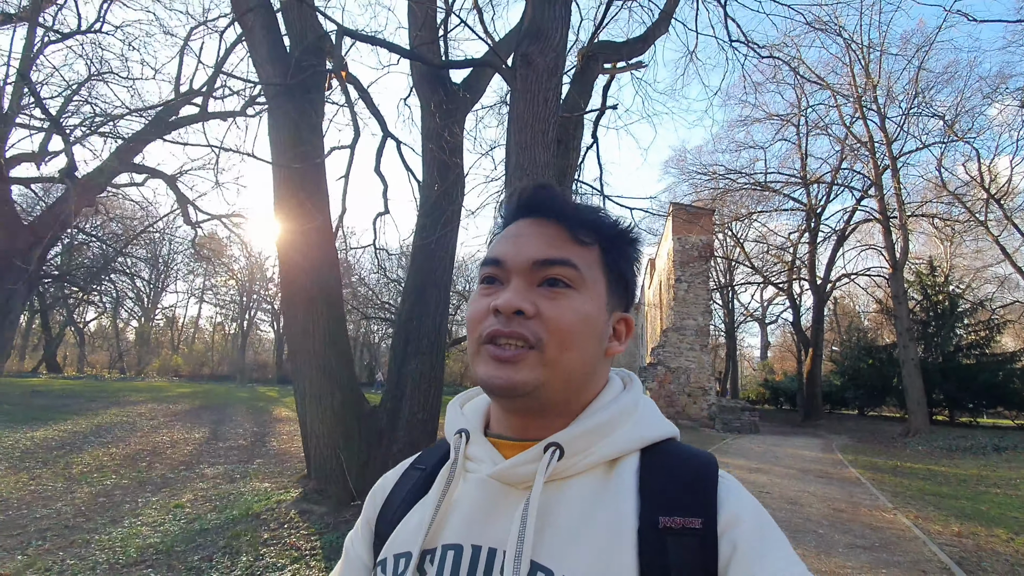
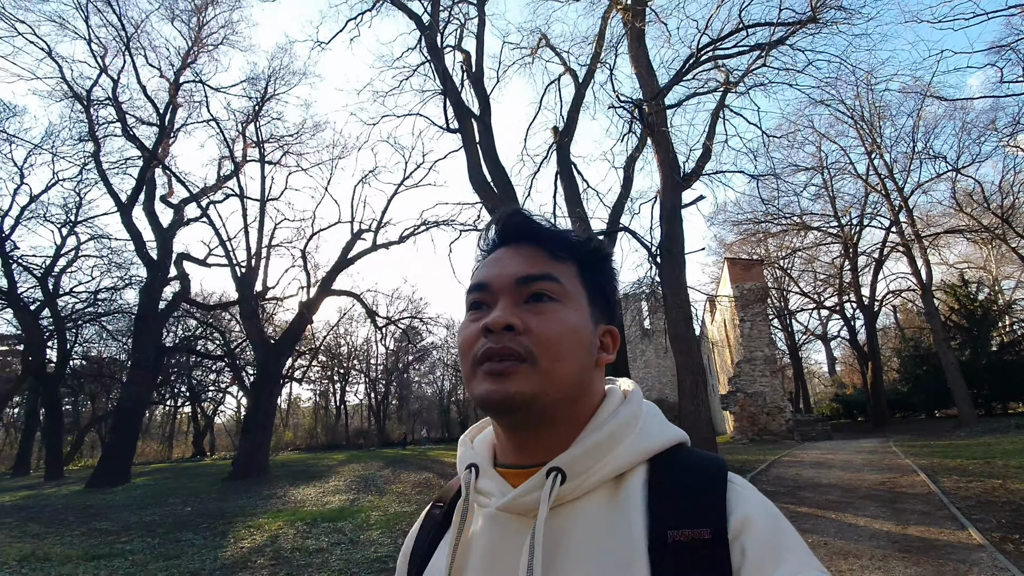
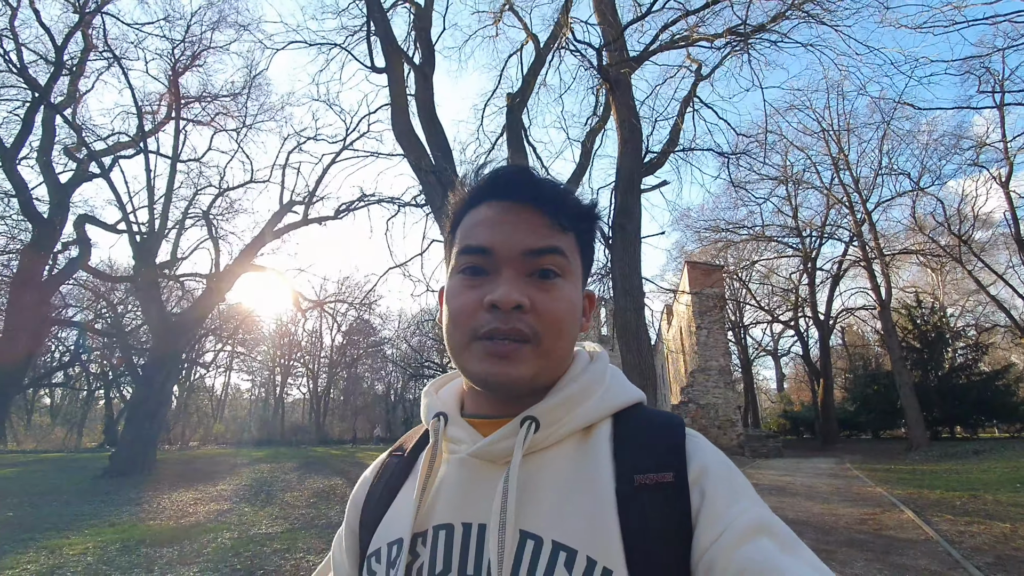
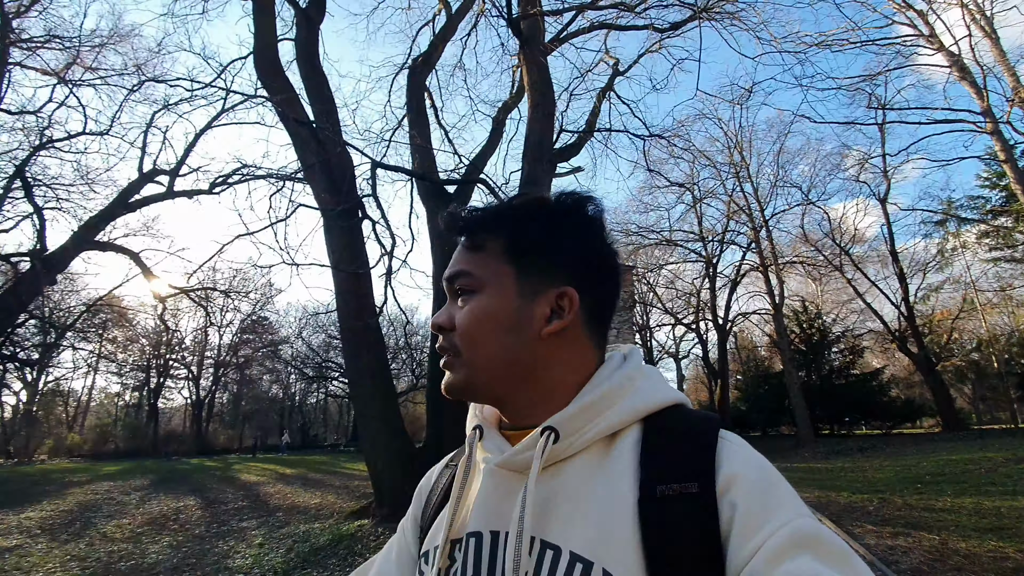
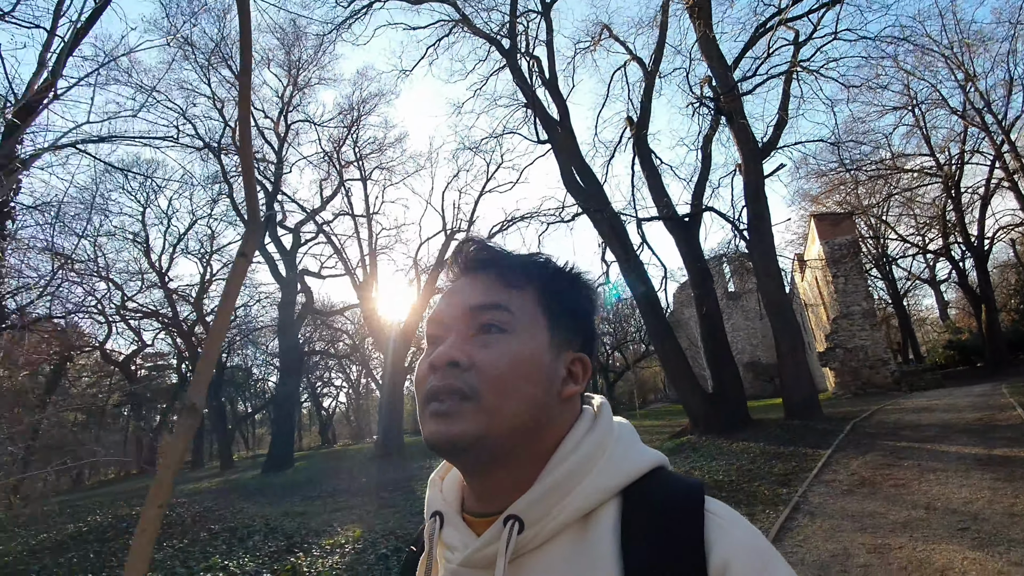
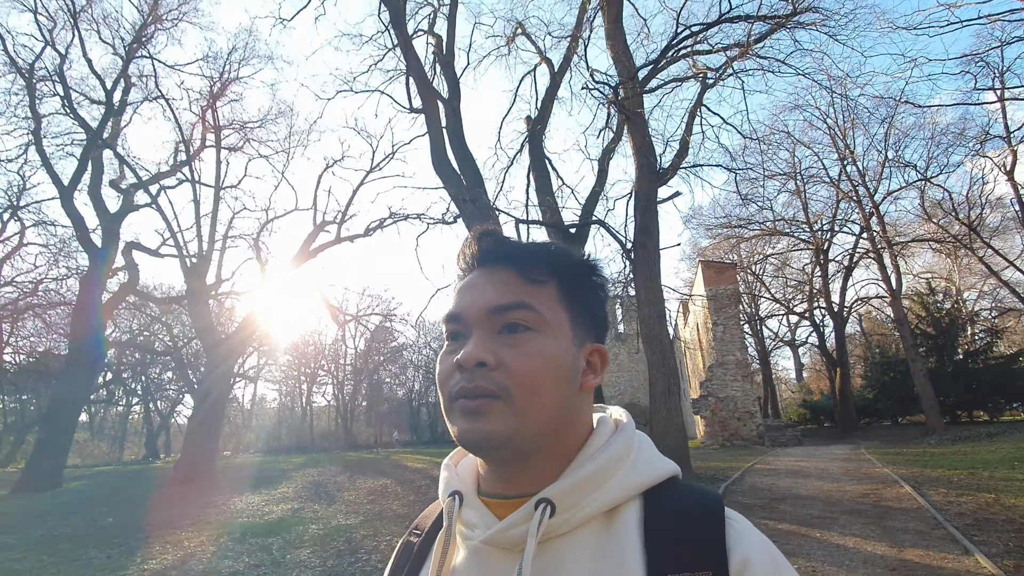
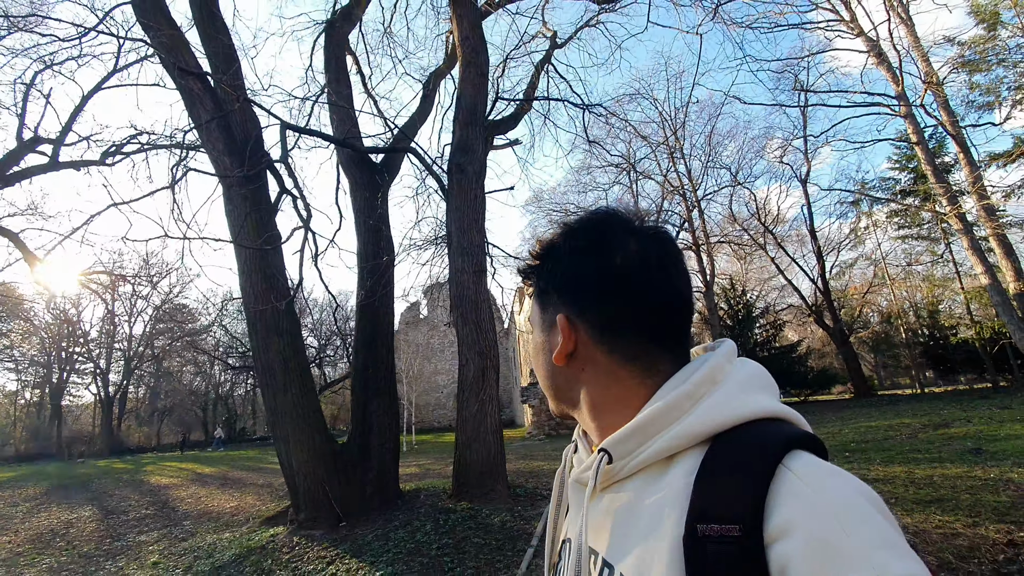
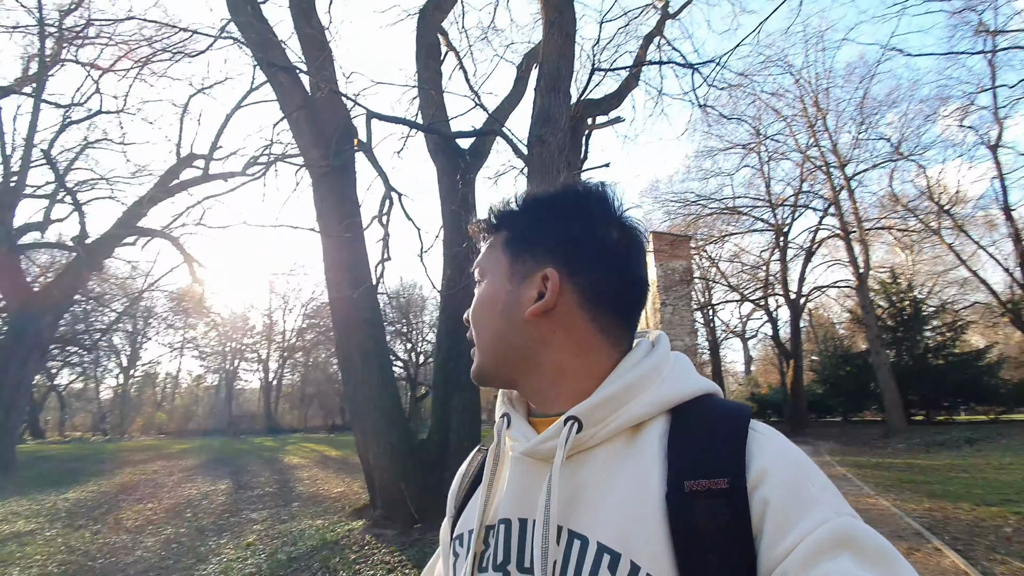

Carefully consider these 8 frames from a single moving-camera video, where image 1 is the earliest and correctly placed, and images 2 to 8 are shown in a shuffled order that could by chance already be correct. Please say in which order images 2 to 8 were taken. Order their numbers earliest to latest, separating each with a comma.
8, 7, 4, 3, 6, 2, 5
